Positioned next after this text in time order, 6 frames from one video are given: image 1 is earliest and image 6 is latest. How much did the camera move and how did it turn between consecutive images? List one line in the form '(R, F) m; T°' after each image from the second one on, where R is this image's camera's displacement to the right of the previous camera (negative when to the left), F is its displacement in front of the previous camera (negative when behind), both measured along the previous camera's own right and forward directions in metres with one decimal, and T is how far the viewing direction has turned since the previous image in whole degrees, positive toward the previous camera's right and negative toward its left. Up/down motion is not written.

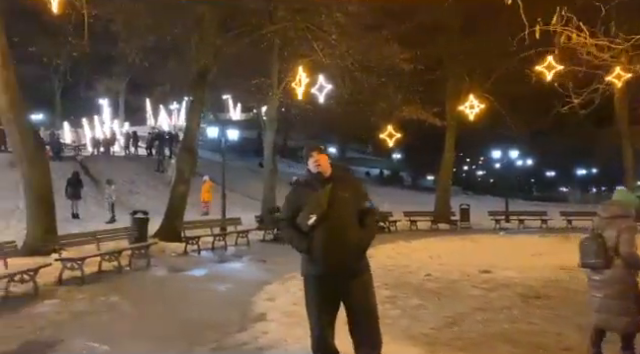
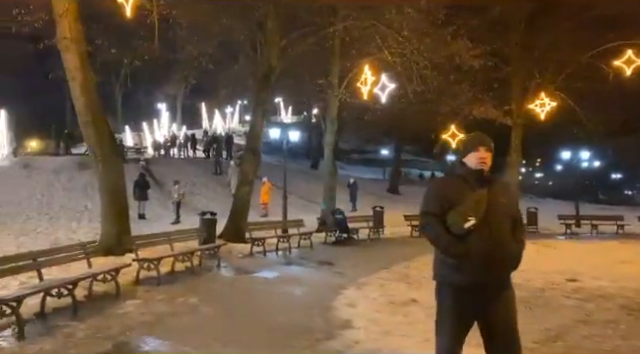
(-0.4, +0.2) m; -5°
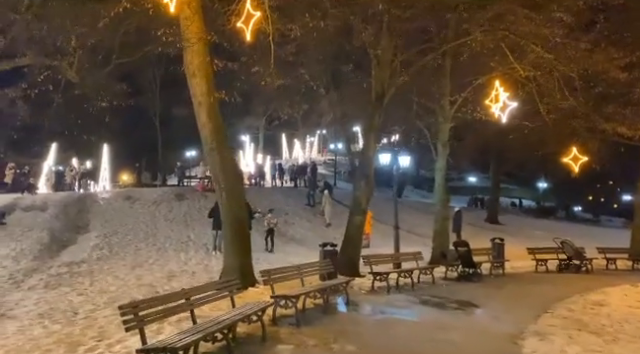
(-1.3, +1.0) m; -8°
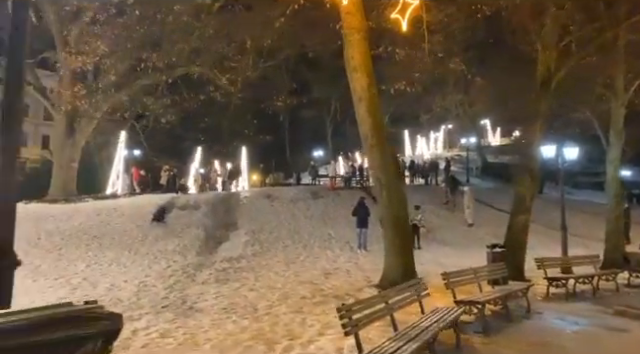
(-0.9, +0.4) m; -12°
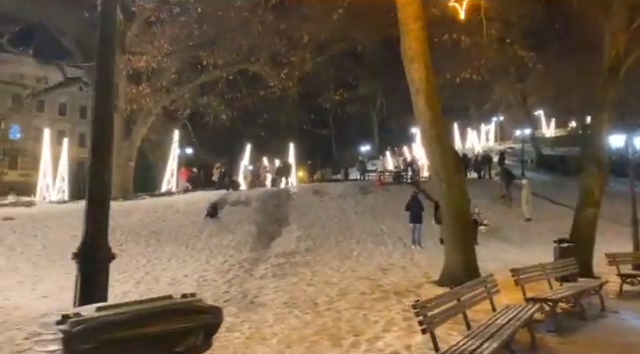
(-0.2, +0.2) m; -5°
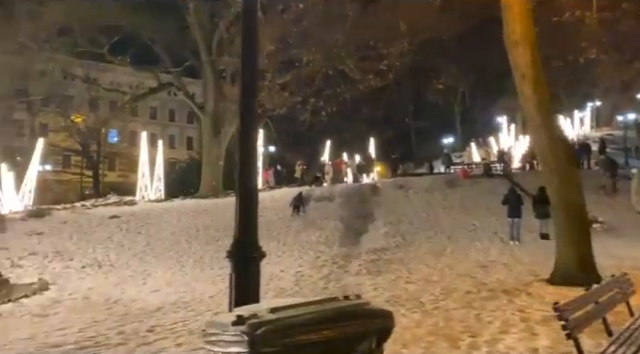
(-0.4, +0.4) m; -8°
